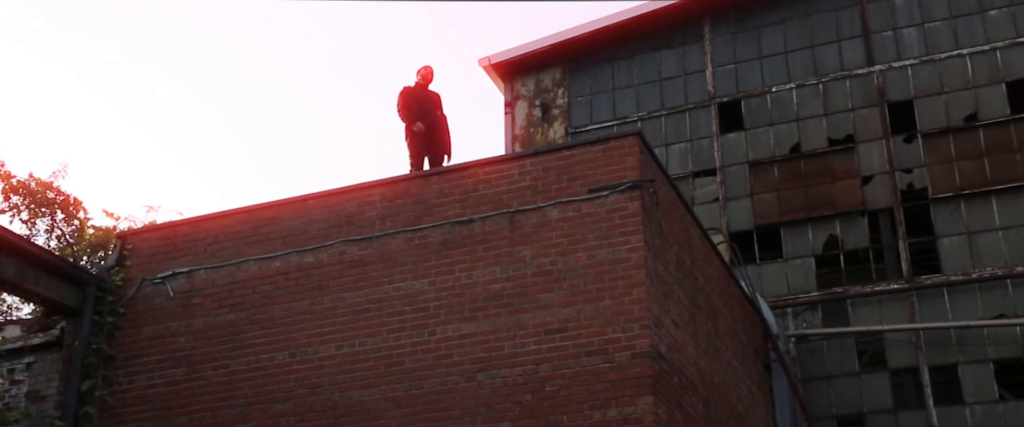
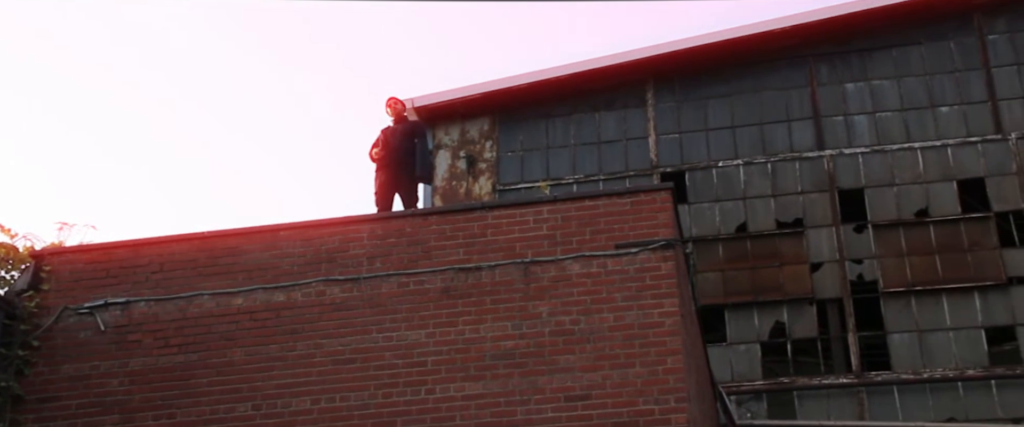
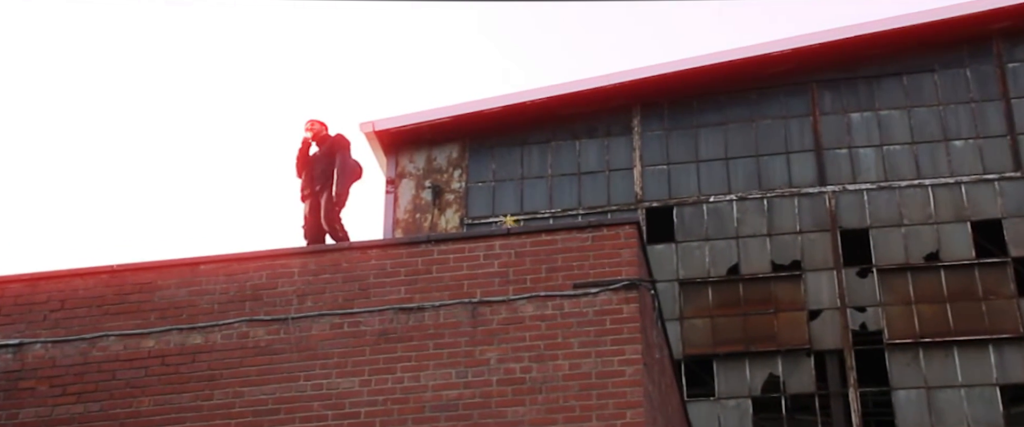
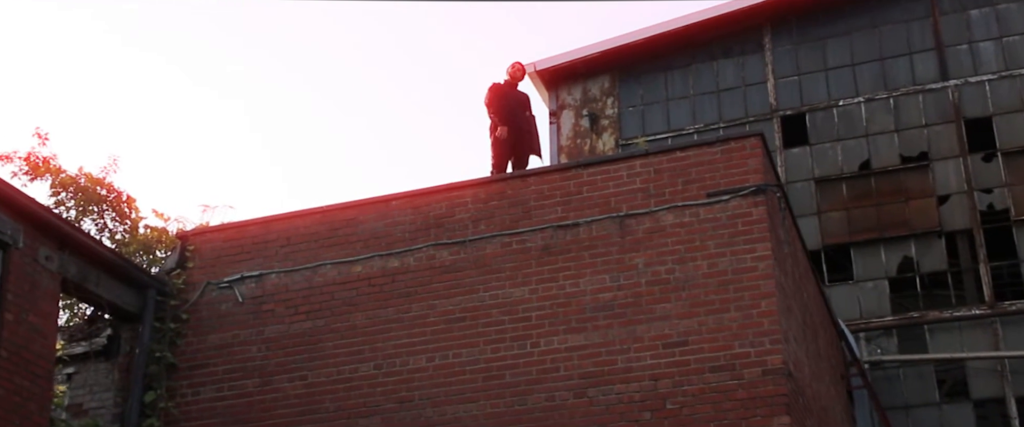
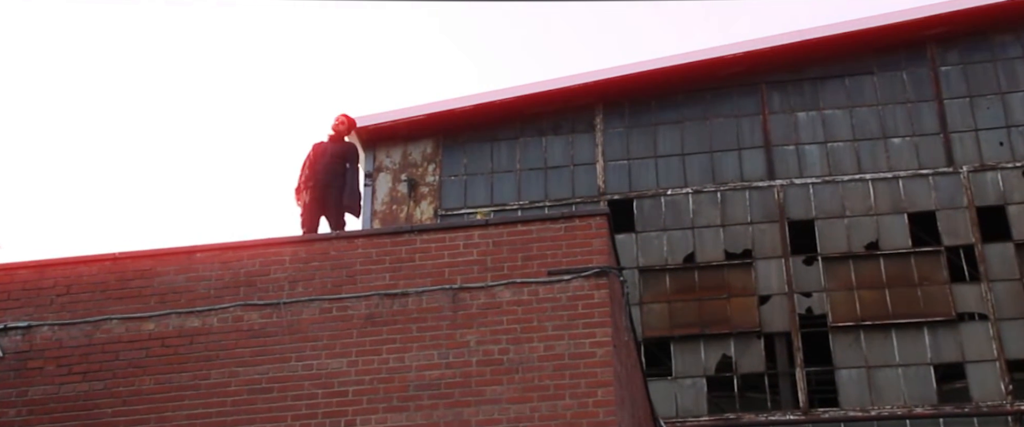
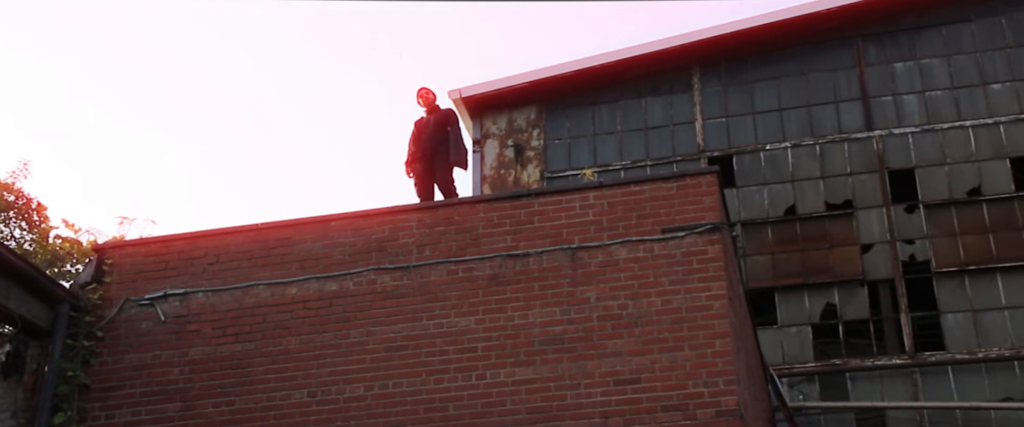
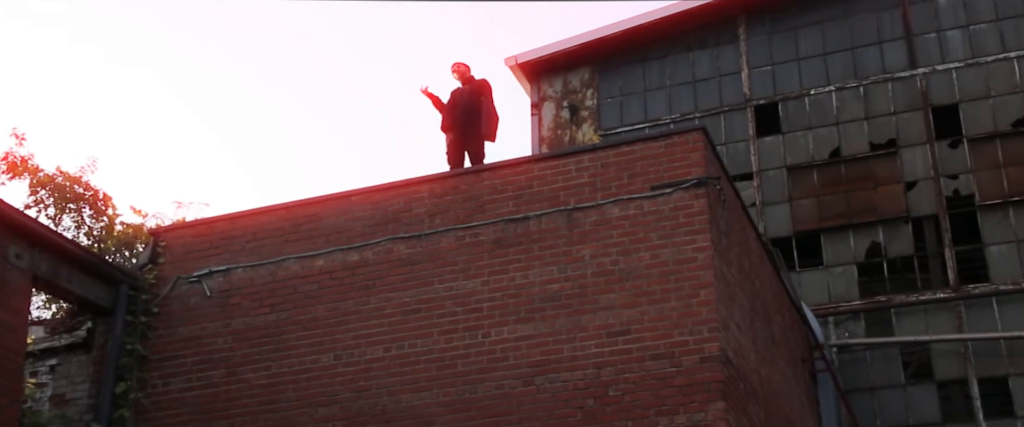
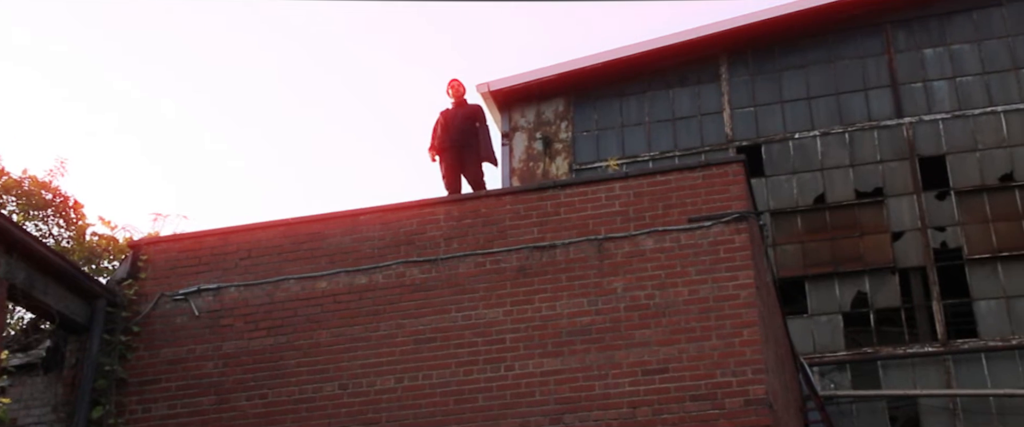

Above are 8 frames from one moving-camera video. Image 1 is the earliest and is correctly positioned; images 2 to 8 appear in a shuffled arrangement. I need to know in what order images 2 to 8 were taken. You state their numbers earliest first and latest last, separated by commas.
7, 4, 8, 6, 2, 5, 3
